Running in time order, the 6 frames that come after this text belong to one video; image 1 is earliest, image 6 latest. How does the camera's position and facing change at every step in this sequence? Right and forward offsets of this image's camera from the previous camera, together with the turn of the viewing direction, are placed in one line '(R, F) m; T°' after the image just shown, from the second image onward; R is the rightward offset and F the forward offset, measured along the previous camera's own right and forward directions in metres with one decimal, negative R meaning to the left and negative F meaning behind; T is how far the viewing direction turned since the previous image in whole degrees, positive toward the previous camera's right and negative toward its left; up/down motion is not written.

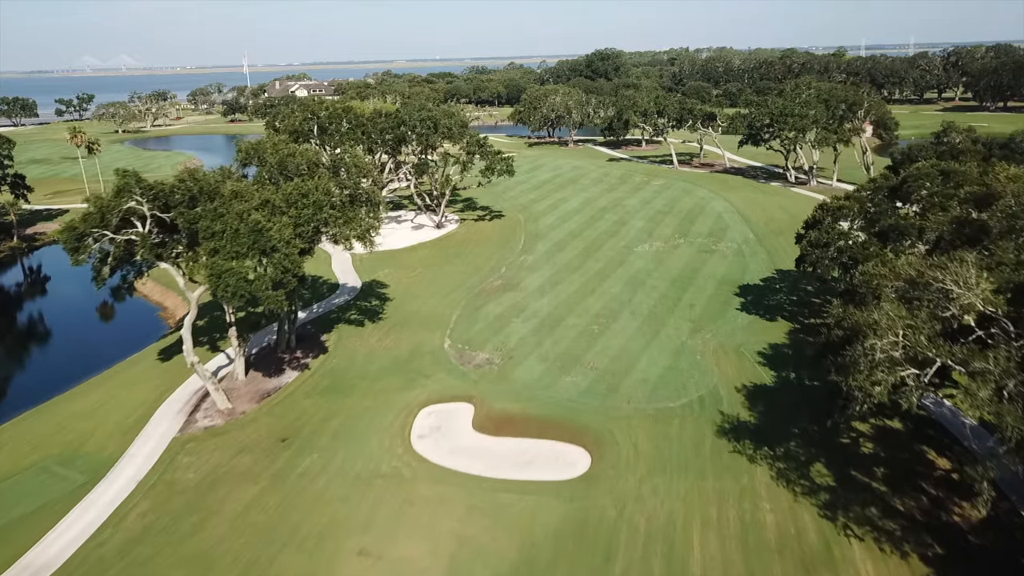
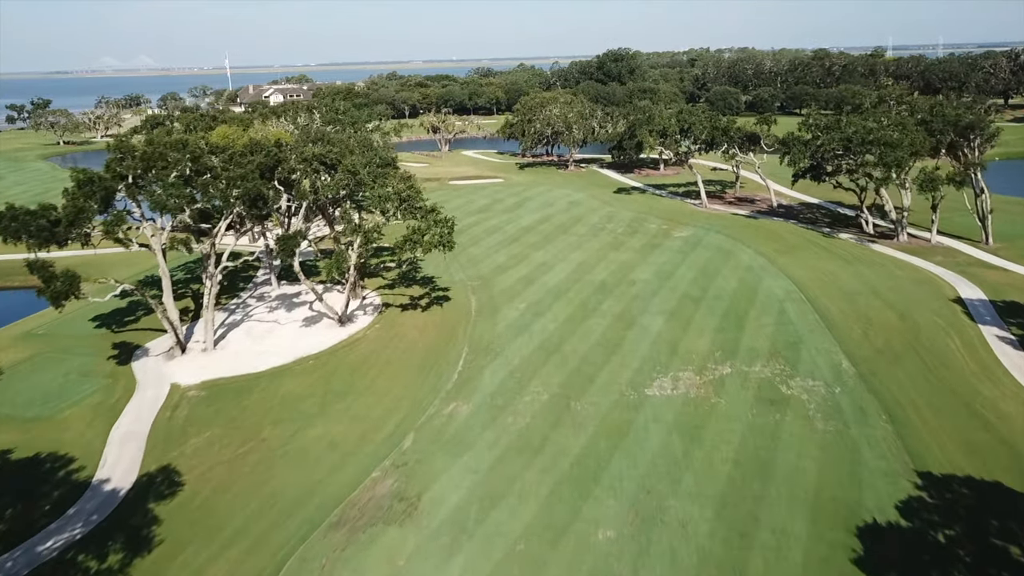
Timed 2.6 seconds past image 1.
(+2.8, +17.6) m; -1°
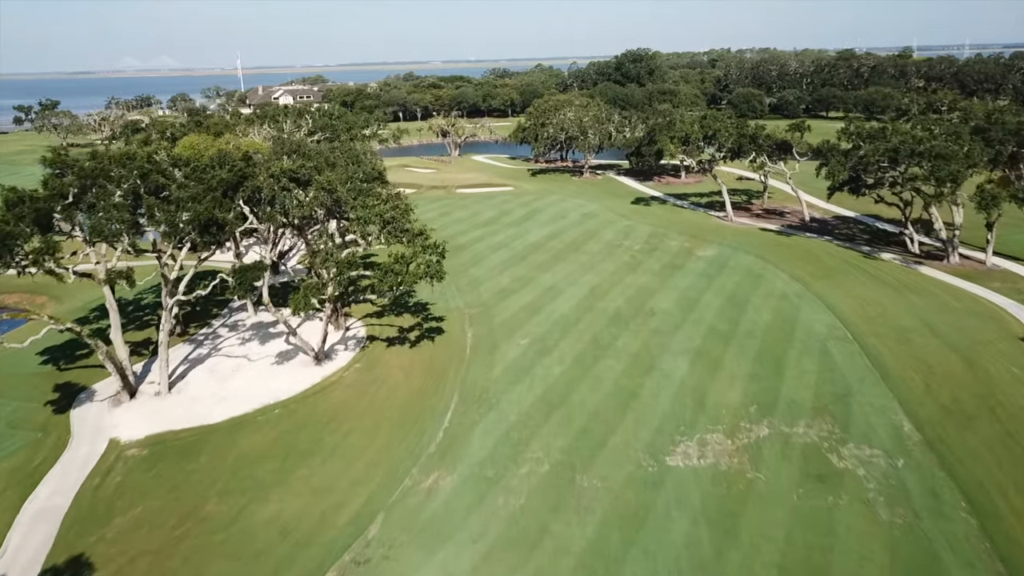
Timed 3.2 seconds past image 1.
(+0.6, +4.0) m; -1°
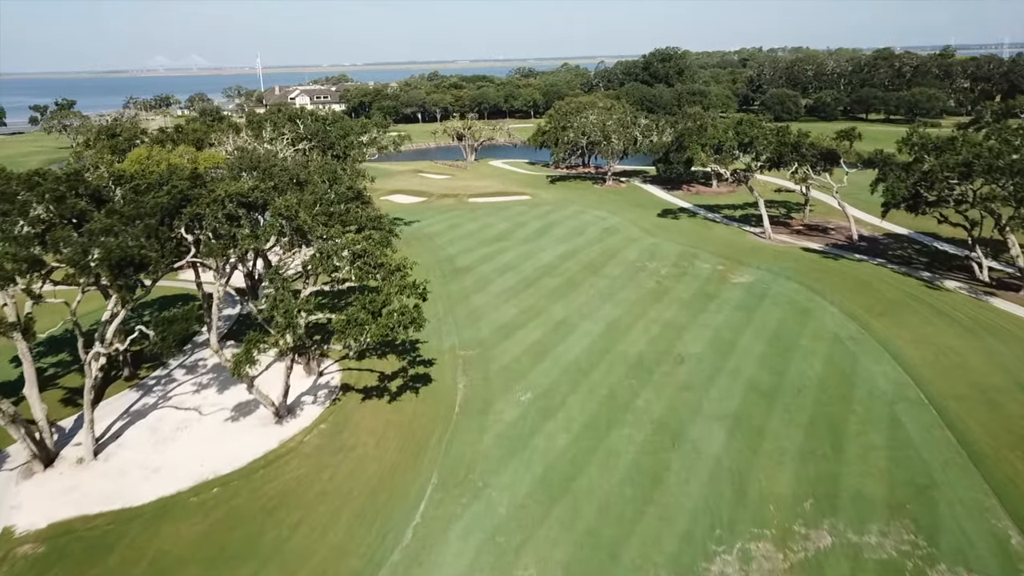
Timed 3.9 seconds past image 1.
(+0.8, +4.7) m; -2°
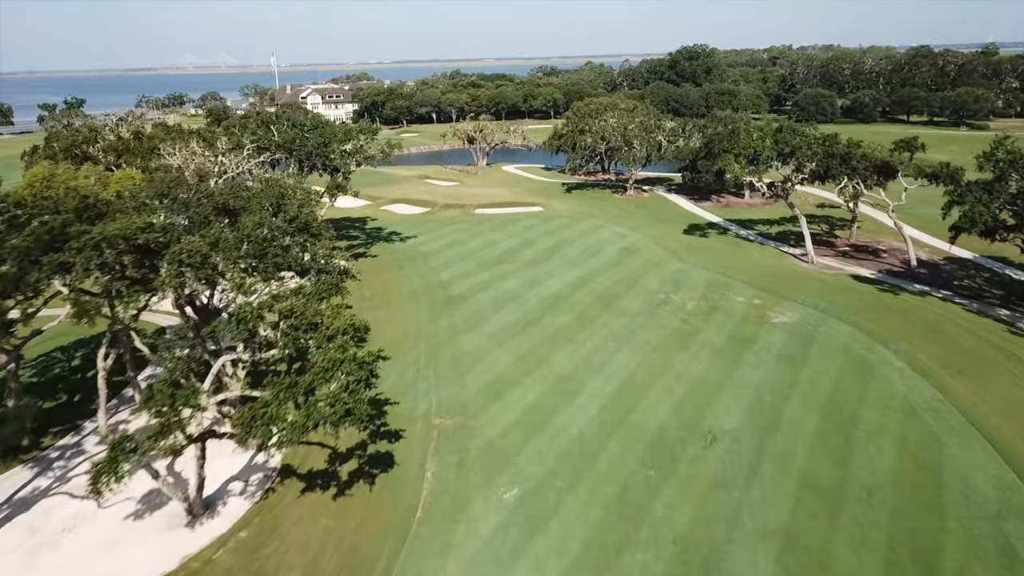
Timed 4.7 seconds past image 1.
(+0.9, +5.4) m; -2°
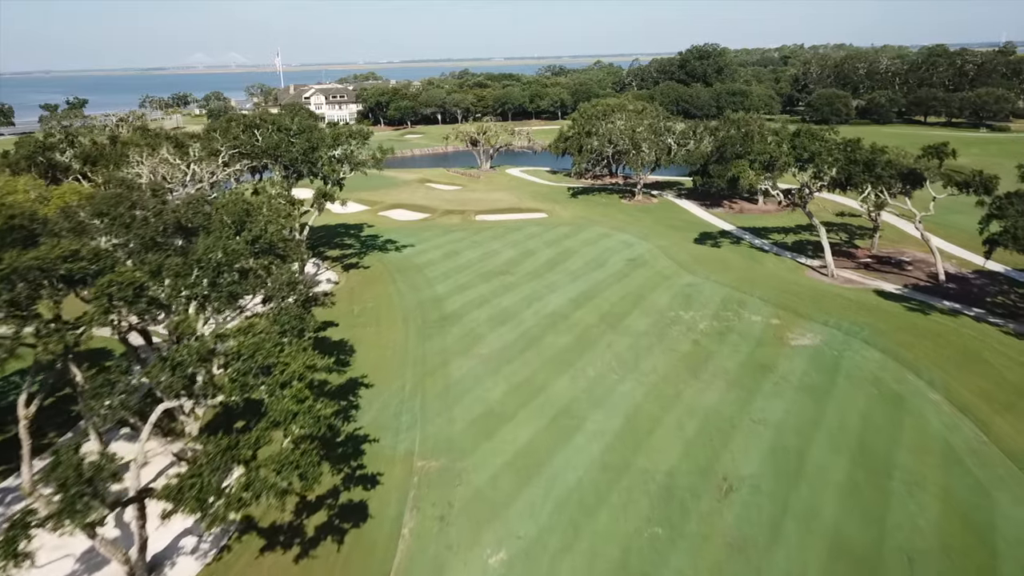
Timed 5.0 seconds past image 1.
(+0.4, +2.3) m; -1°
